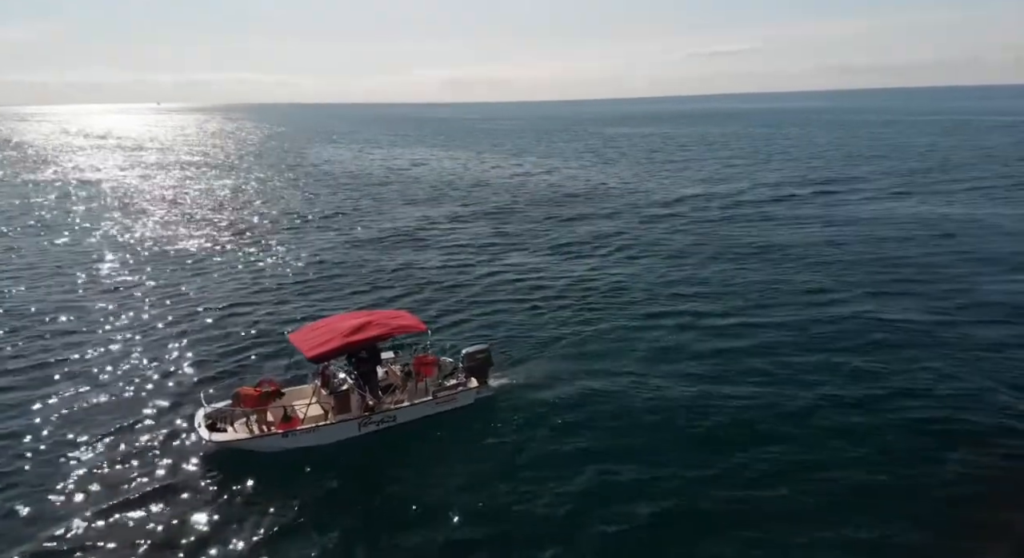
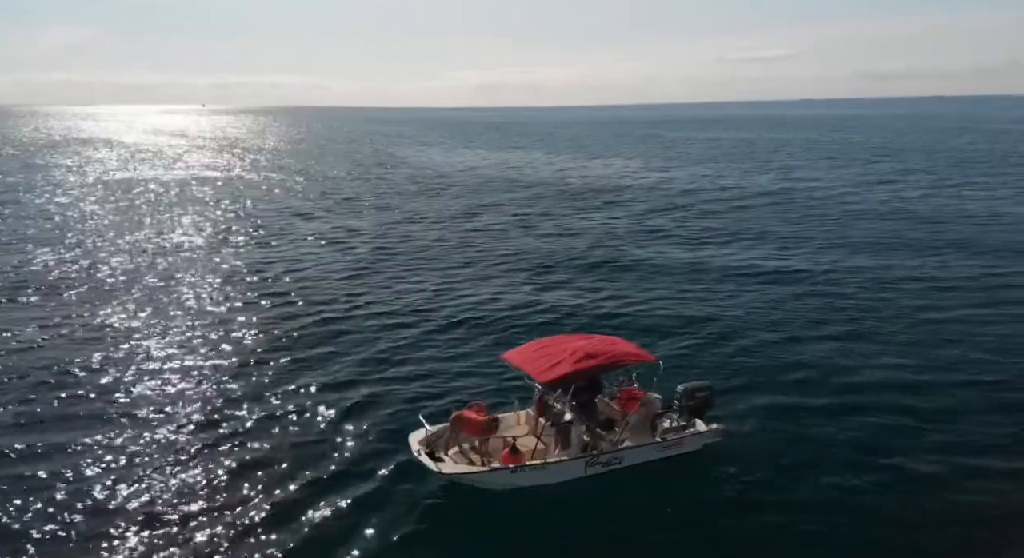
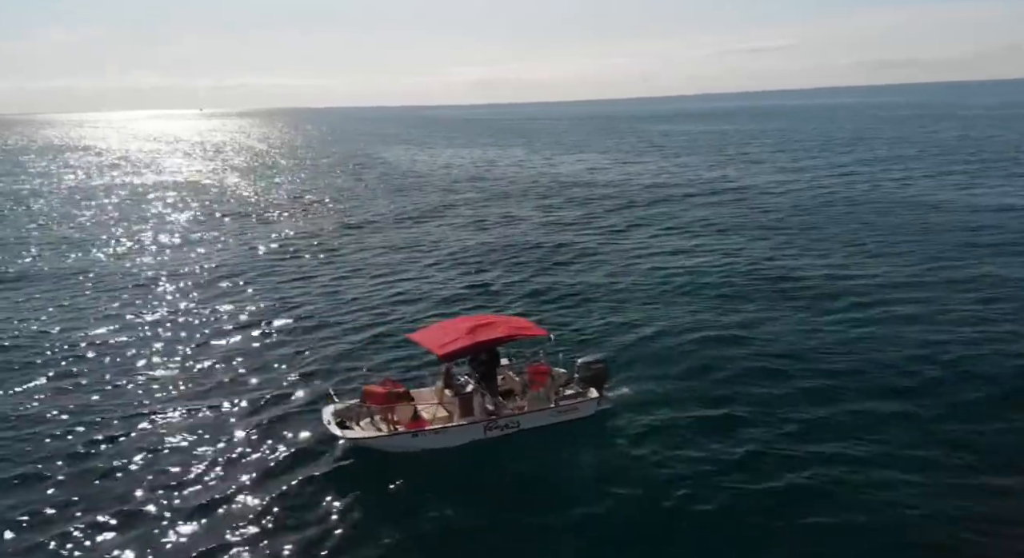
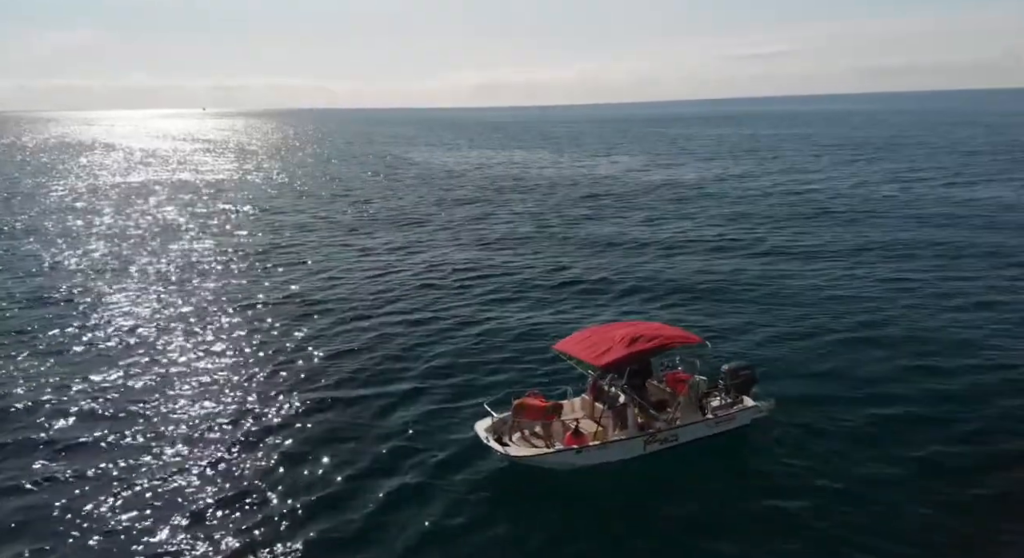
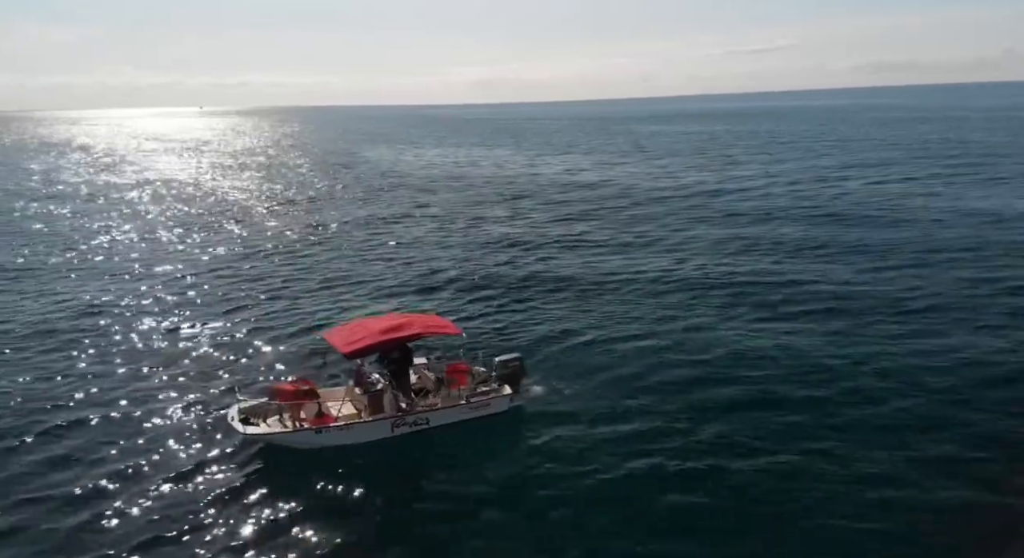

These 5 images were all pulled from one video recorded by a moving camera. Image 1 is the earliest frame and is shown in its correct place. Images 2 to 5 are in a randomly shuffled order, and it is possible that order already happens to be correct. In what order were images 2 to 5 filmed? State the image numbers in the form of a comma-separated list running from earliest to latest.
5, 3, 4, 2
